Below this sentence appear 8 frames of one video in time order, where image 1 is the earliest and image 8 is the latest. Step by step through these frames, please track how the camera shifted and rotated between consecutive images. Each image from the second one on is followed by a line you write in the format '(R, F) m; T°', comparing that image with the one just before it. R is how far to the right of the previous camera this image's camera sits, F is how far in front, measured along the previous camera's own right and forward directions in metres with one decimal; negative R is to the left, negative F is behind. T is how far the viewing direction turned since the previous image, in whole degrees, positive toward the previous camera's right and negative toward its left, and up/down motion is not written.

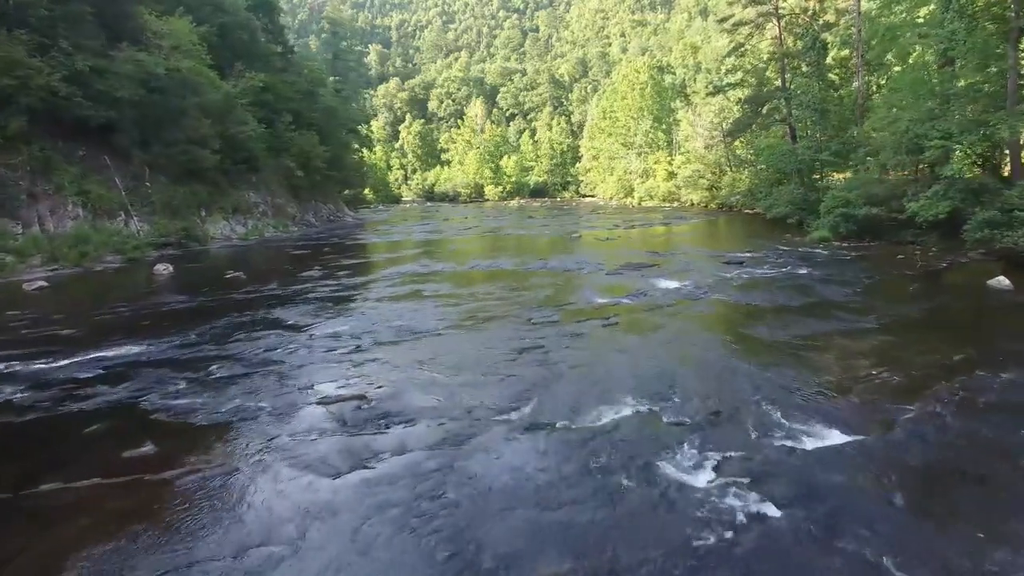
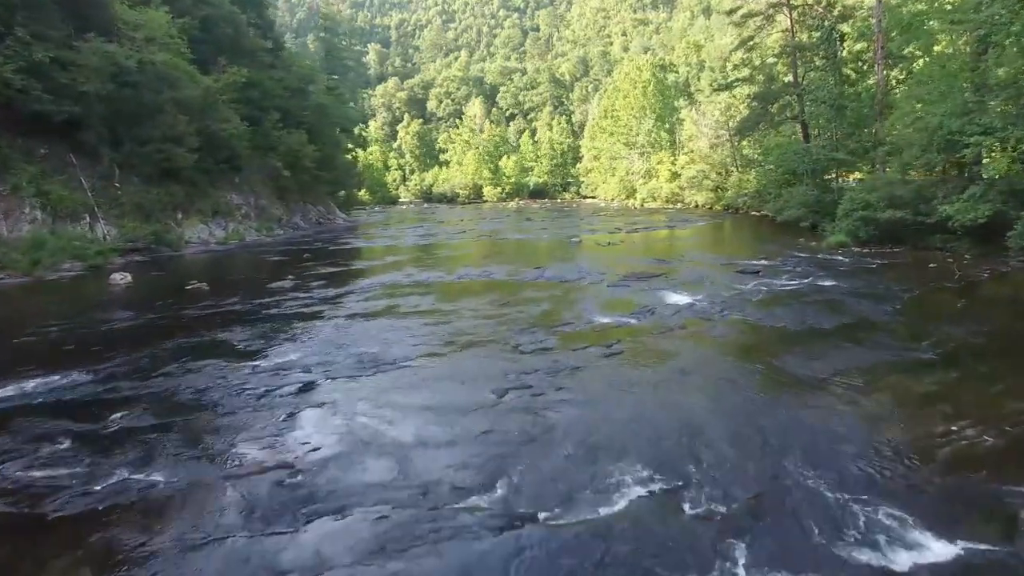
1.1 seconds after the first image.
(+0.1, +1.6) m; 0°
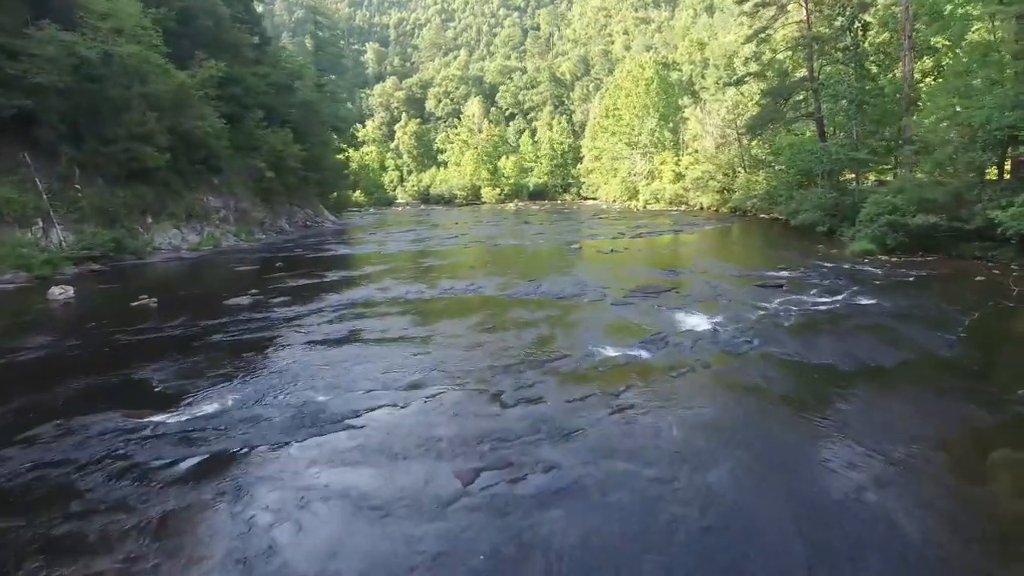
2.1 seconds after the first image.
(+0.1, +1.9) m; 0°
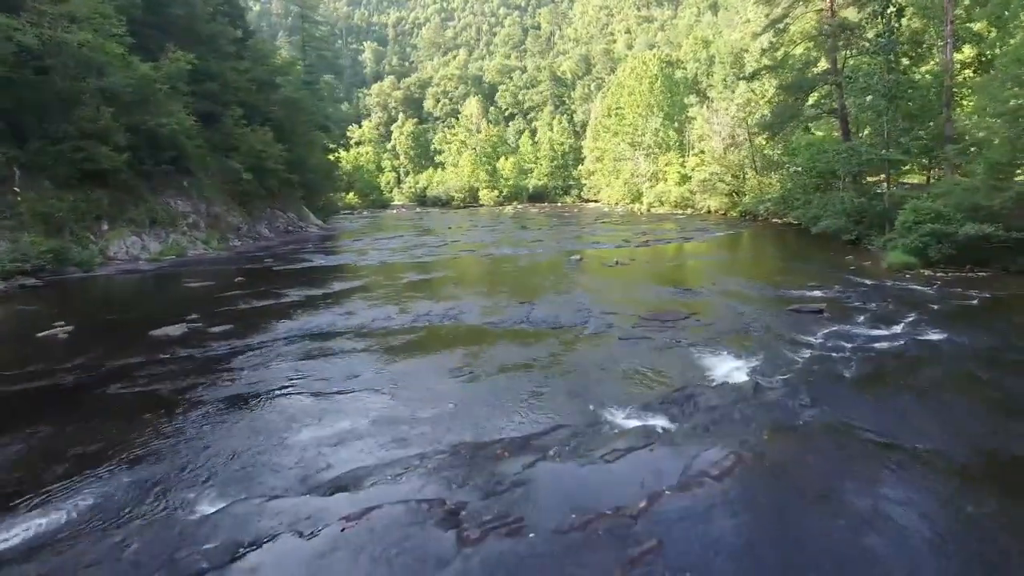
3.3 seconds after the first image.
(+0.2, +2.3) m; 0°
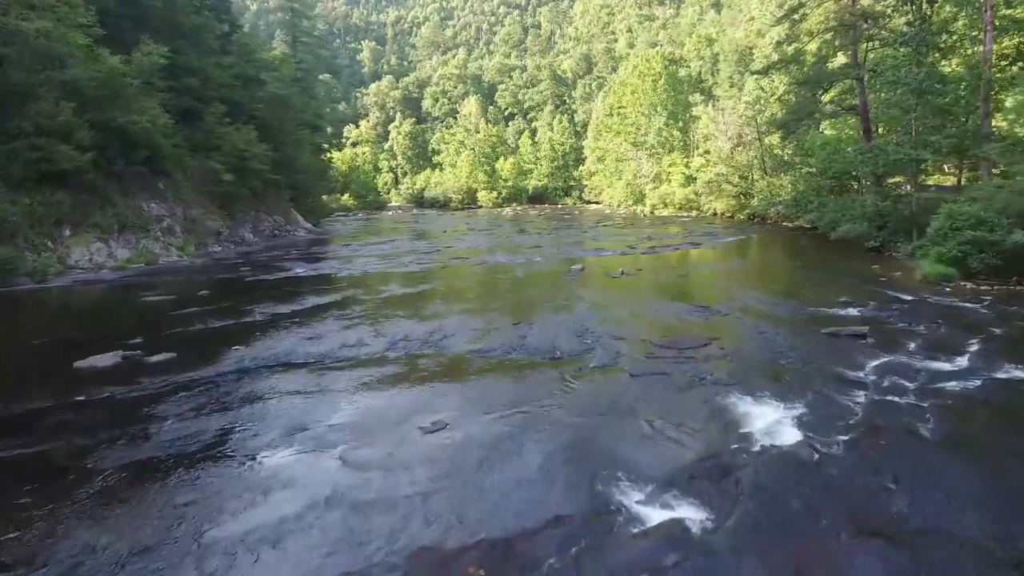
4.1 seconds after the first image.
(+0.1, +1.7) m; 0°
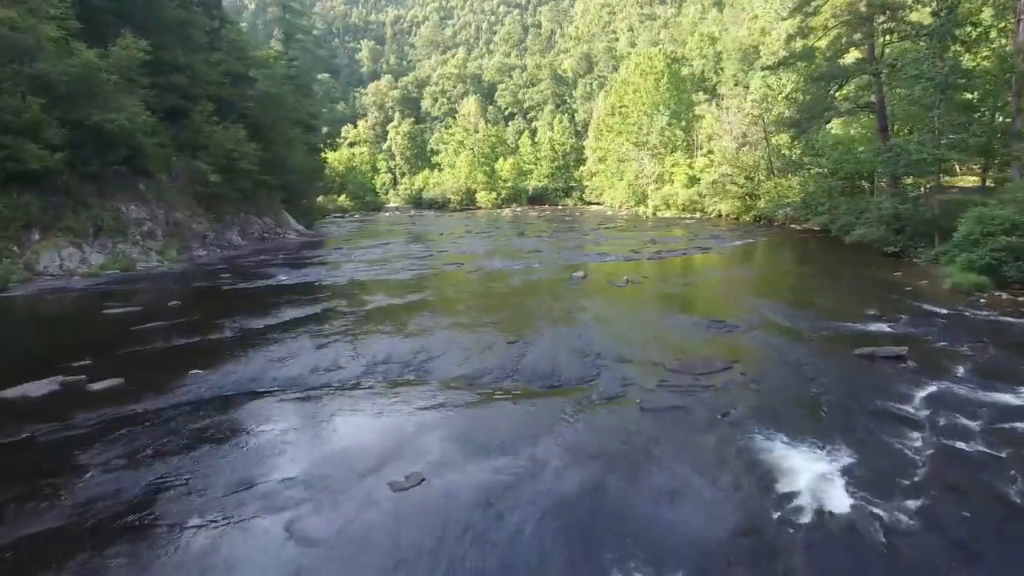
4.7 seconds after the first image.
(+0.1, +1.2) m; 0°
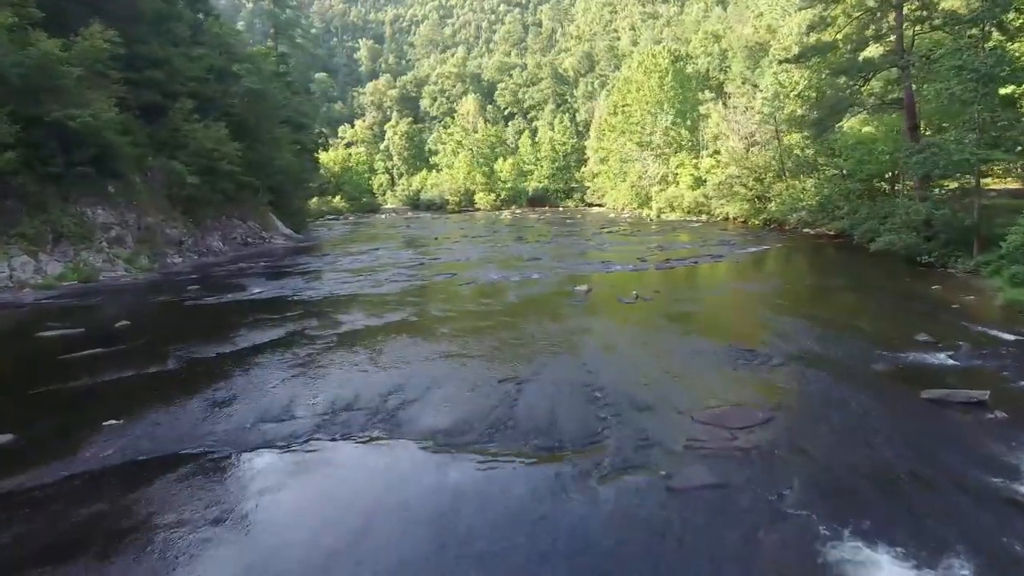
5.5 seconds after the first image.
(+0.1, +1.8) m; 0°
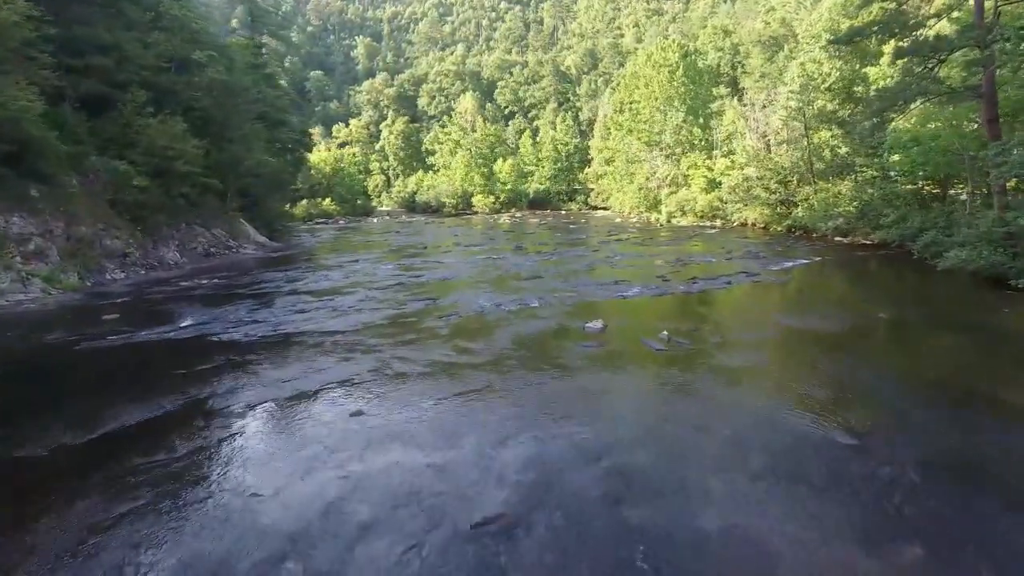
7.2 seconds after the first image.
(+0.1, +3.5) m; 0°
